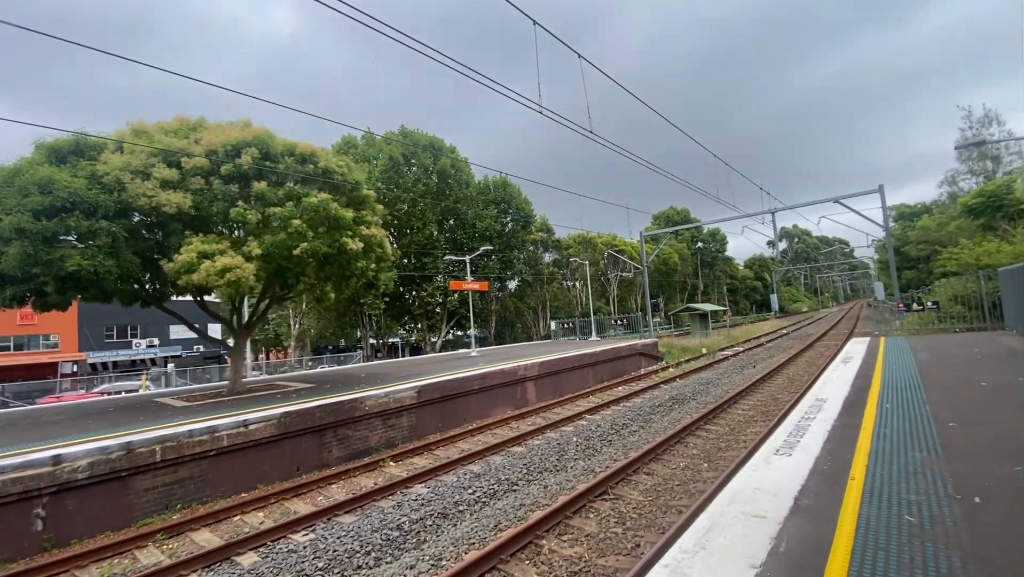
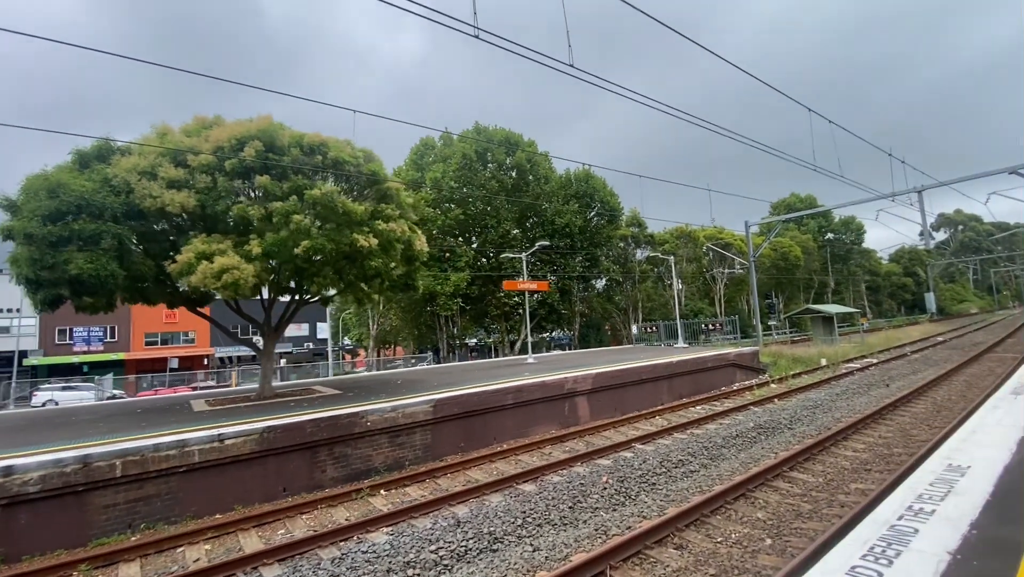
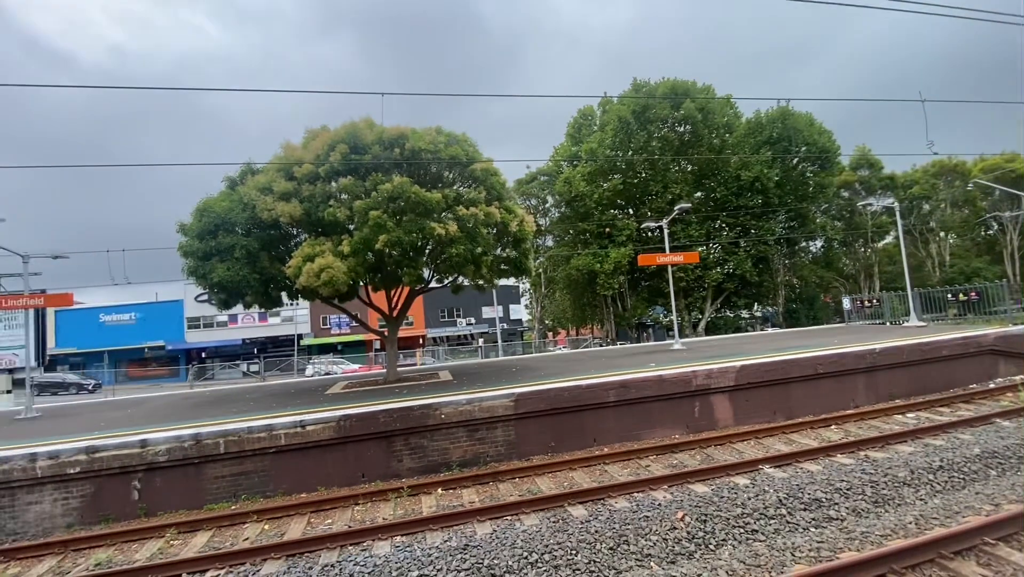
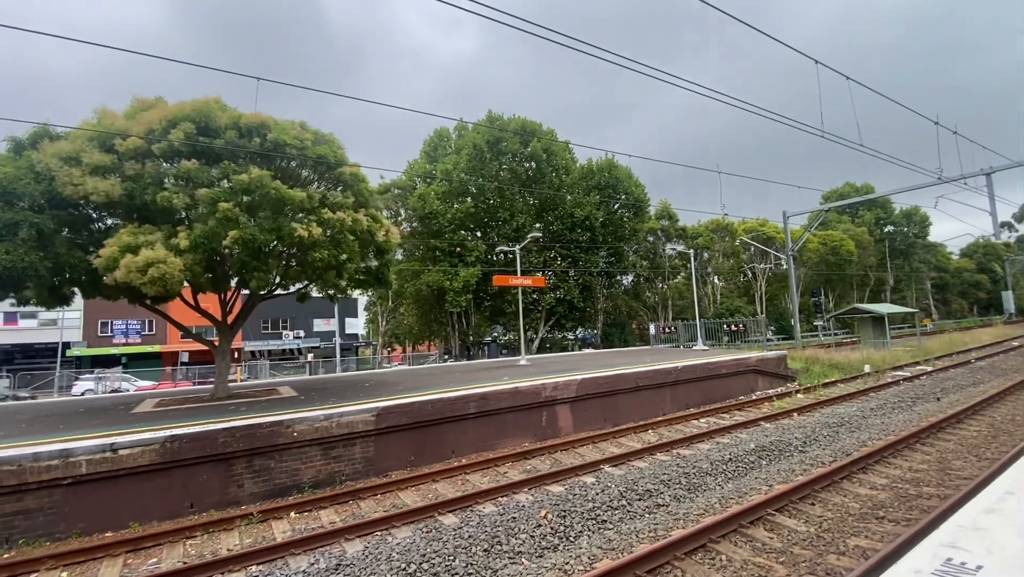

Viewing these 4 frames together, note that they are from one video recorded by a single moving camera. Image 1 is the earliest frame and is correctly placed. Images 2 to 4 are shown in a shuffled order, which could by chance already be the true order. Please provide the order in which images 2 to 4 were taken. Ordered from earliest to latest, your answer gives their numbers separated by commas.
2, 4, 3
